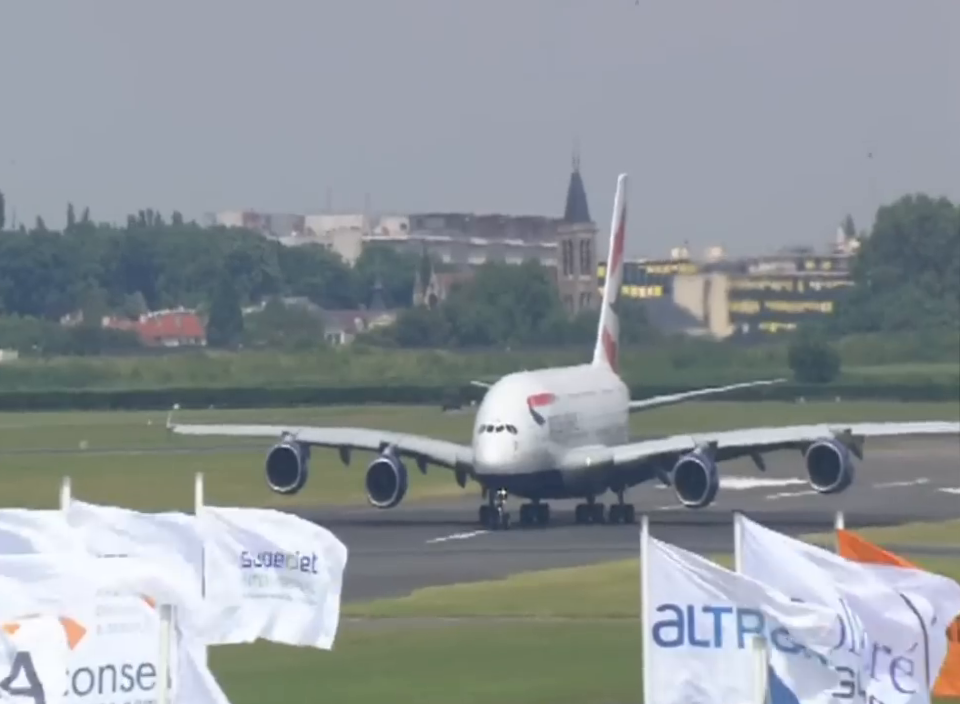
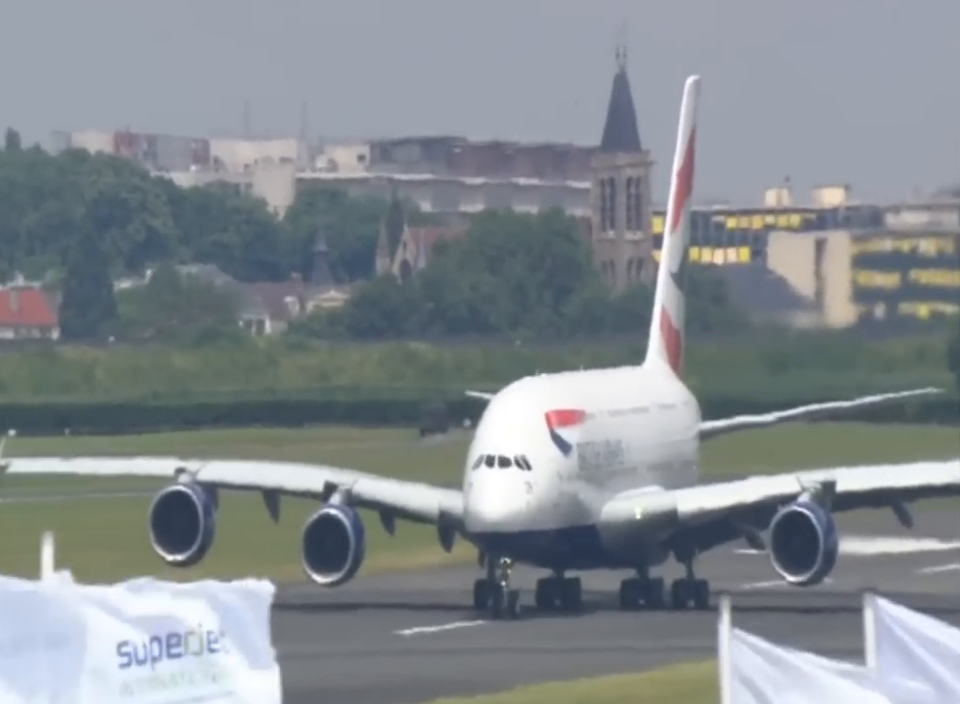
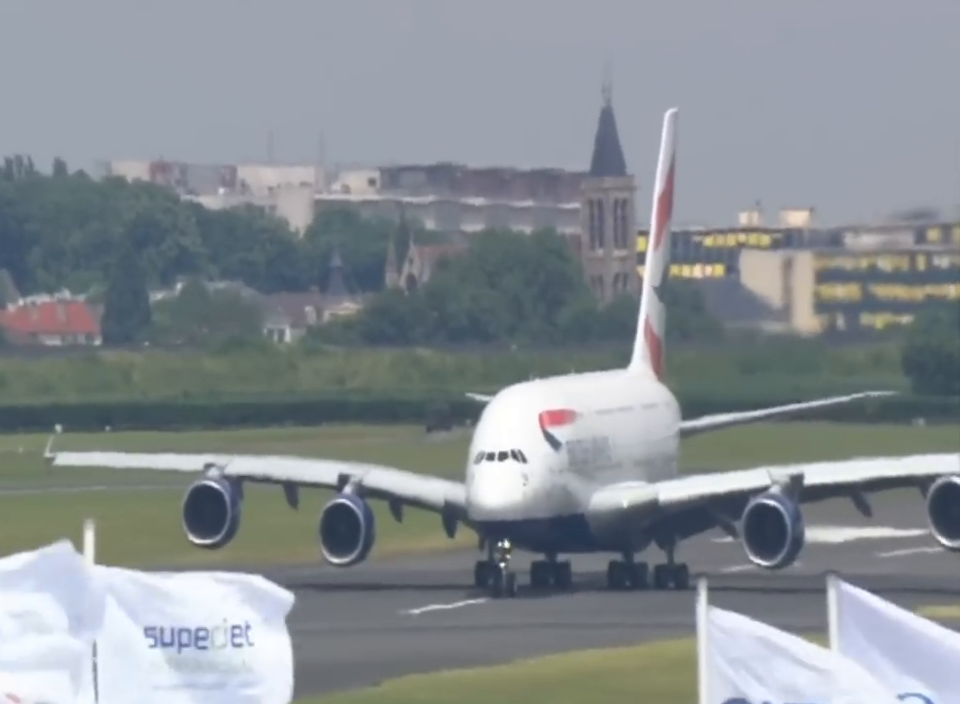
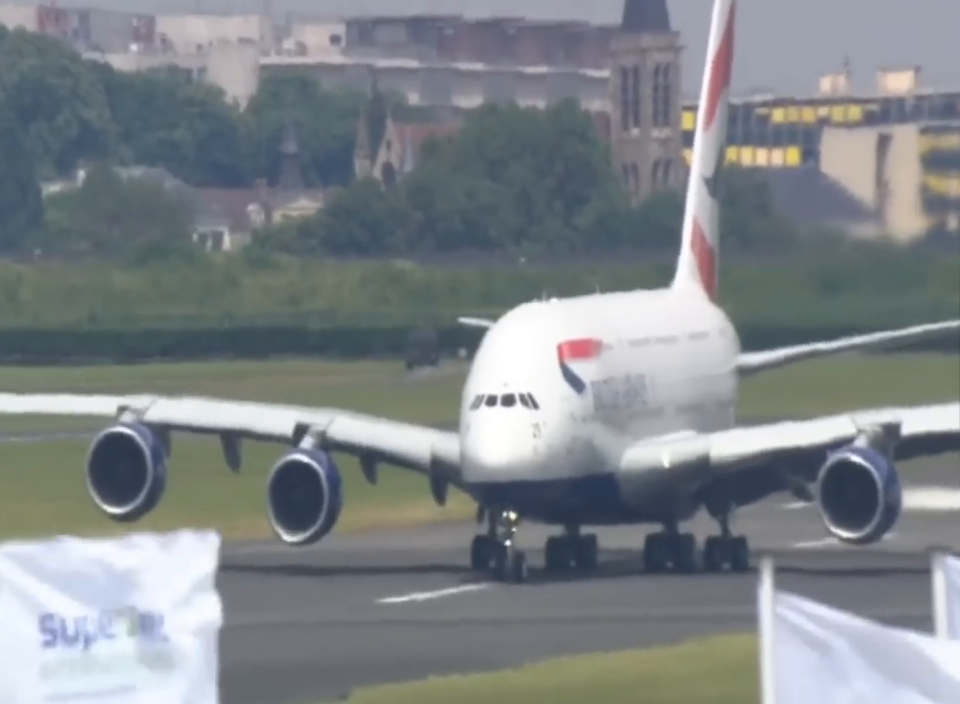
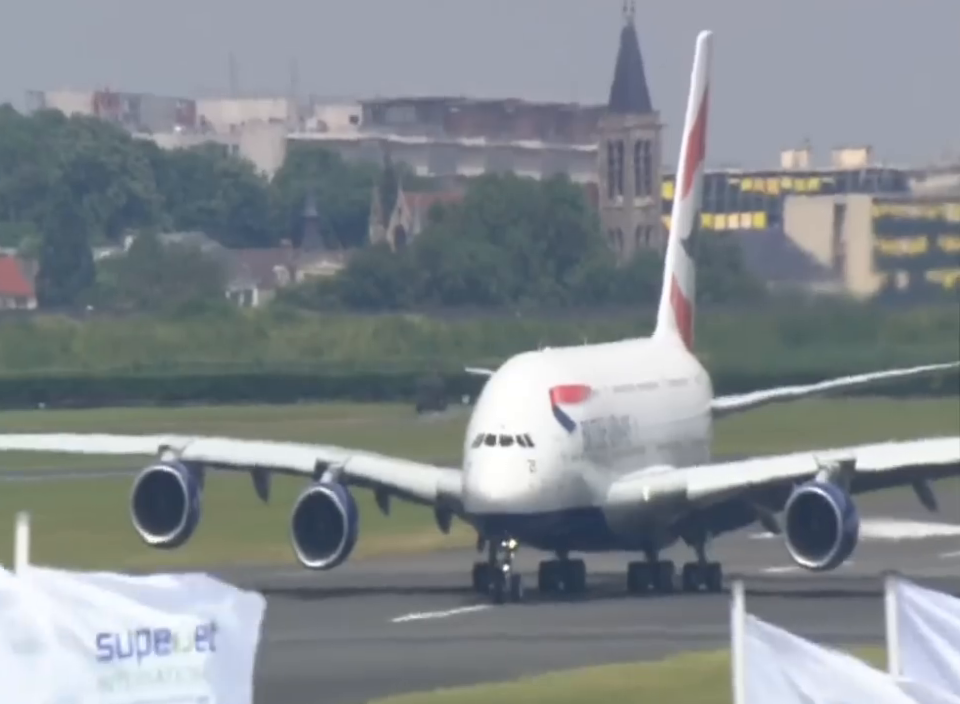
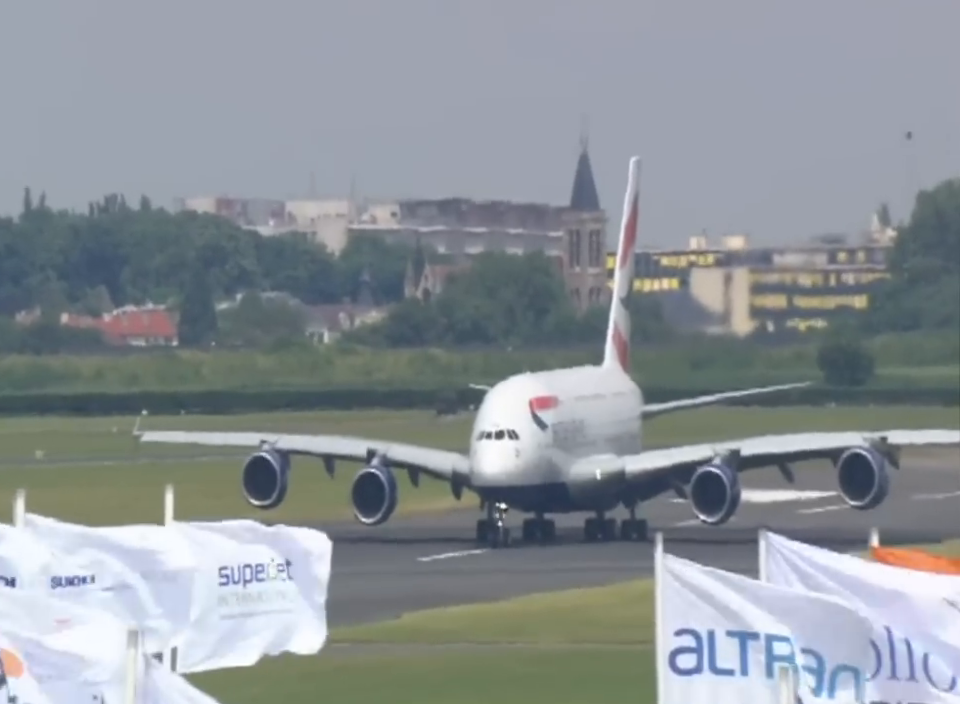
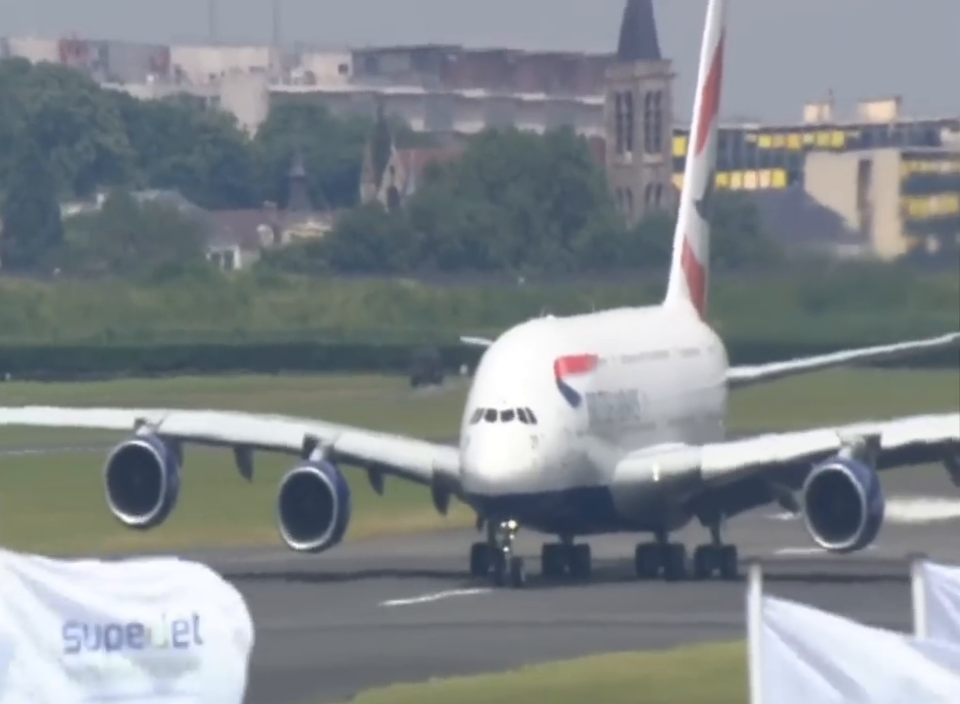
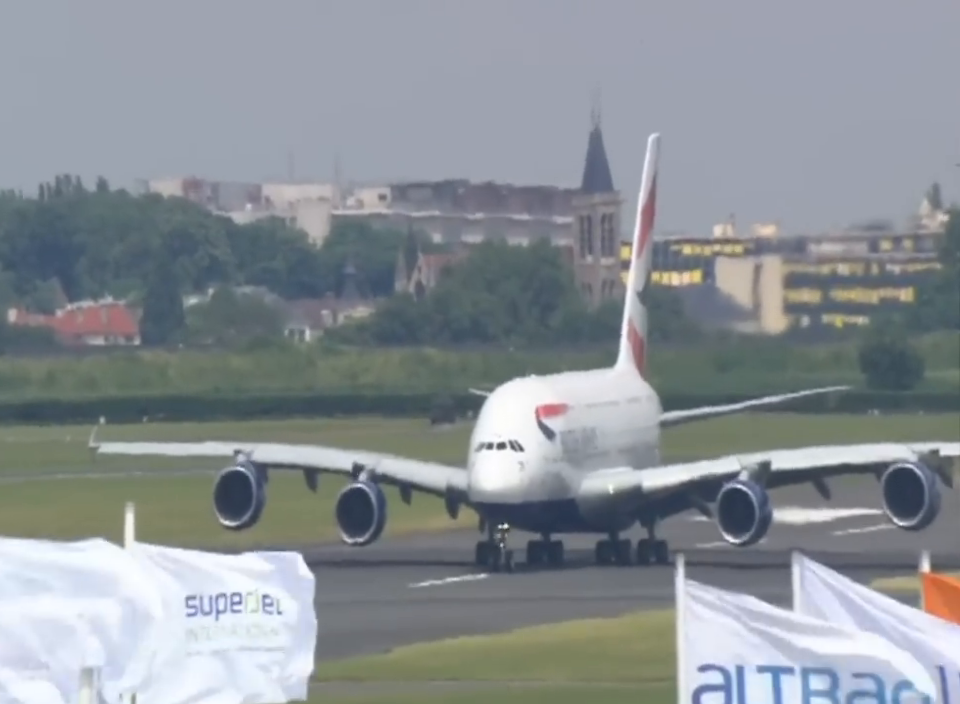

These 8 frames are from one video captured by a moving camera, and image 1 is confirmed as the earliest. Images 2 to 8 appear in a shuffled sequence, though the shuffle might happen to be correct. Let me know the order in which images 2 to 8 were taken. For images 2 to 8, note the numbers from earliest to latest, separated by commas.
6, 8, 3, 2, 5, 7, 4
